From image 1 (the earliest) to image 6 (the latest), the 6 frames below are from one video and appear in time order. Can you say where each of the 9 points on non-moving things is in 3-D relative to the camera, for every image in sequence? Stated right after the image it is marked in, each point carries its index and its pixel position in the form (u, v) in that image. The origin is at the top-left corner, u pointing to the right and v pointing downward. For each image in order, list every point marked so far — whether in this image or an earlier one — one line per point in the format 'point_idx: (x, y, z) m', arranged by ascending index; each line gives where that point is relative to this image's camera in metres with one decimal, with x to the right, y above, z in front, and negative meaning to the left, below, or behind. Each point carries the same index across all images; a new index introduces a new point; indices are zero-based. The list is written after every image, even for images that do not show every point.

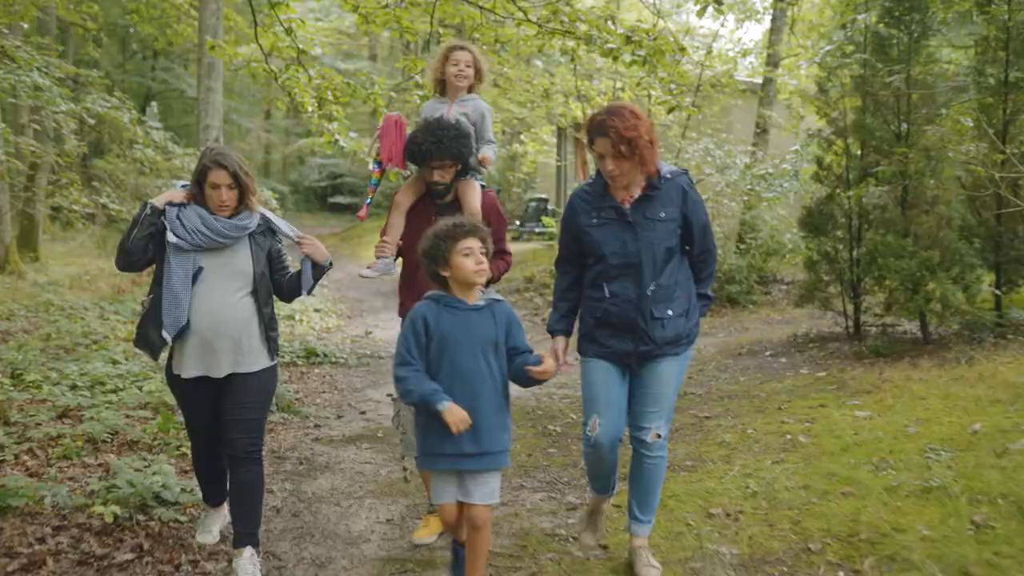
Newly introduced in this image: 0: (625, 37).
0: (+0.8, +1.9, +8.1) m
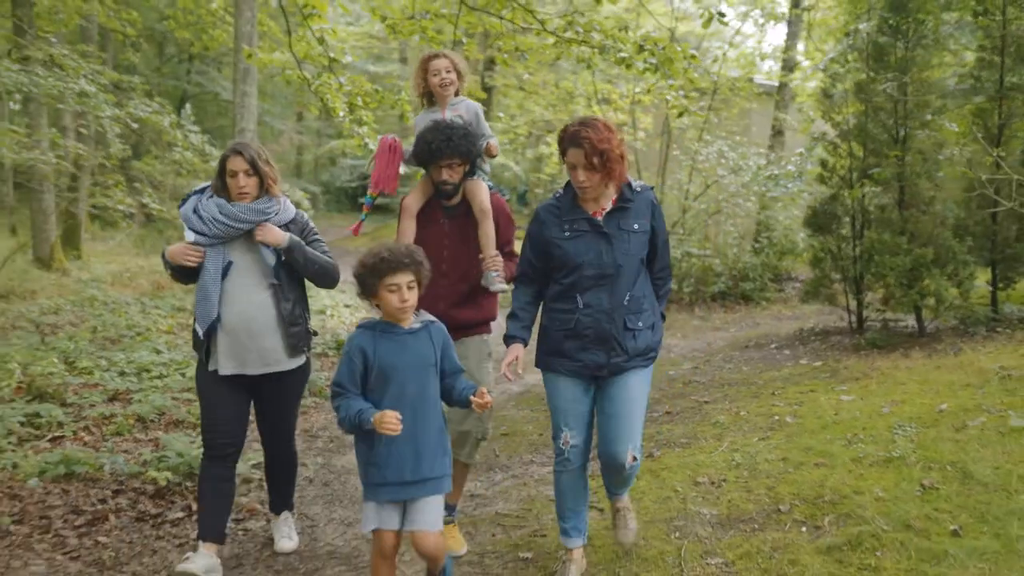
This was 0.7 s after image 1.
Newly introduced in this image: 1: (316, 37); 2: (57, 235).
0: (+1.0, +1.9, +8.6) m
1: (-1.7, +2.1, +9.2) m
2: (-6.1, +0.7, +14.8) m
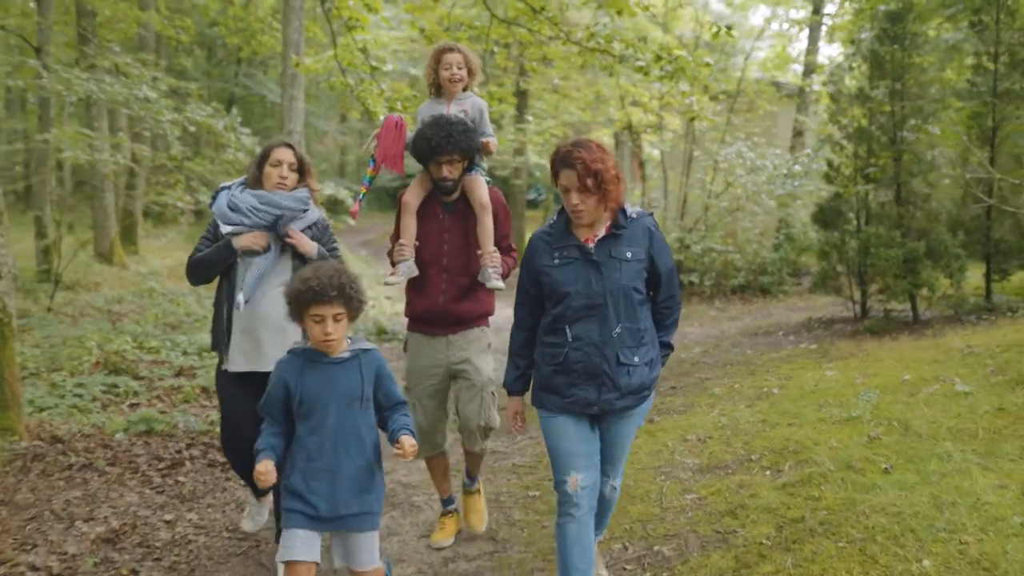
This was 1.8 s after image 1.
0: (+1.2, +2.0, +9.3) m
1: (-1.4, +2.2, +10.0) m
2: (-5.7, +0.8, +15.7) m
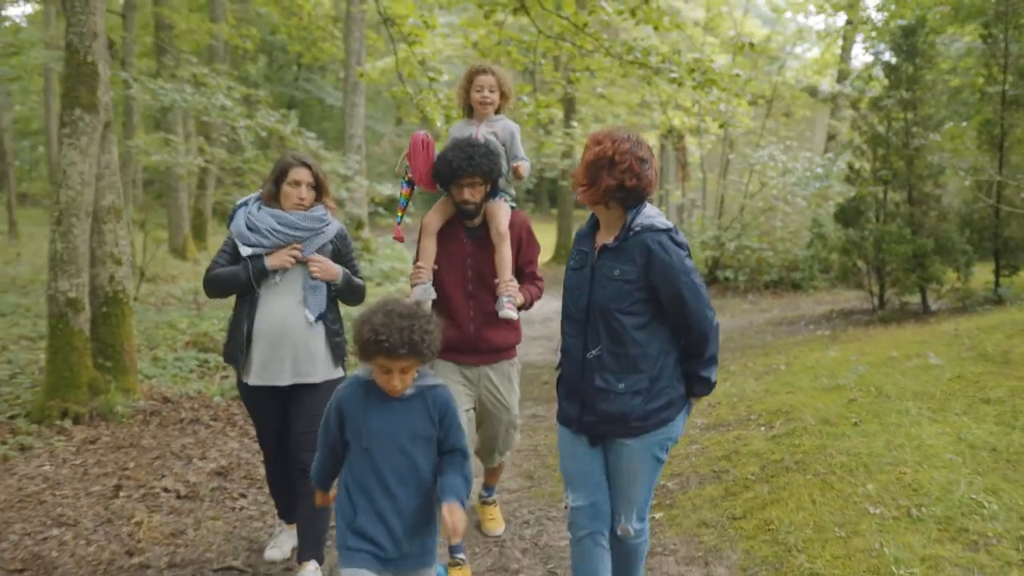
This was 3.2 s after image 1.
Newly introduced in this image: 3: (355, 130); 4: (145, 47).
0: (+1.6, +2.0, +10.1) m
1: (-0.9, +2.3, +11.0) m
2: (-5.0, +0.9, +16.9) m
3: (-2.0, +2.0, +13.8) m
4: (-5.5, +3.6, +16.3) m
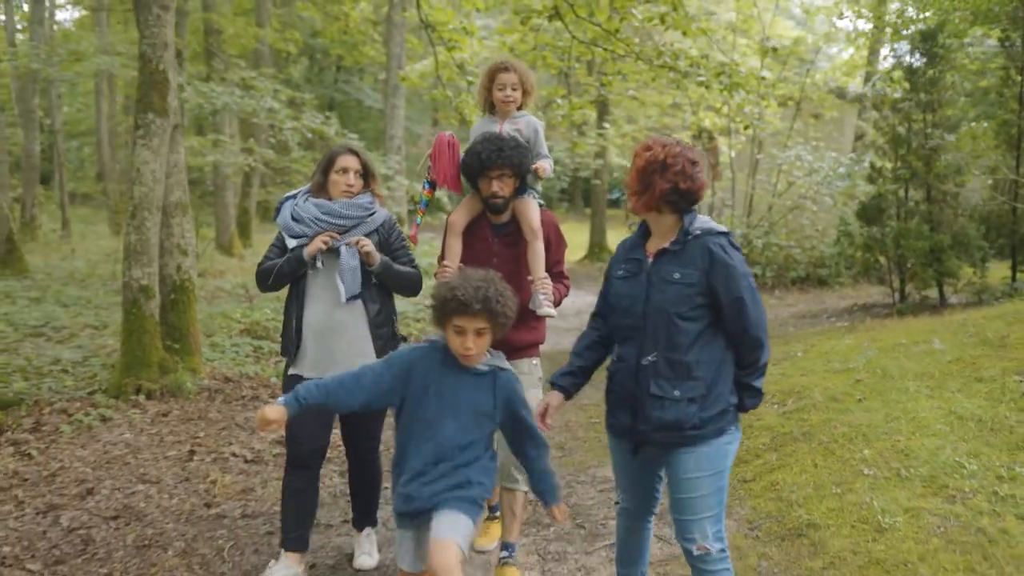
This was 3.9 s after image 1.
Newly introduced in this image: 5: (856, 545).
0: (+2.0, +2.1, +10.6) m
1: (-0.6, +2.4, +11.5) m
2: (-4.4, +1.0, +17.5) m
3: (-1.5, +2.1, +14.3) m
4: (-4.9, +3.7, +17.0) m
5: (+1.2, -0.9, +3.7) m
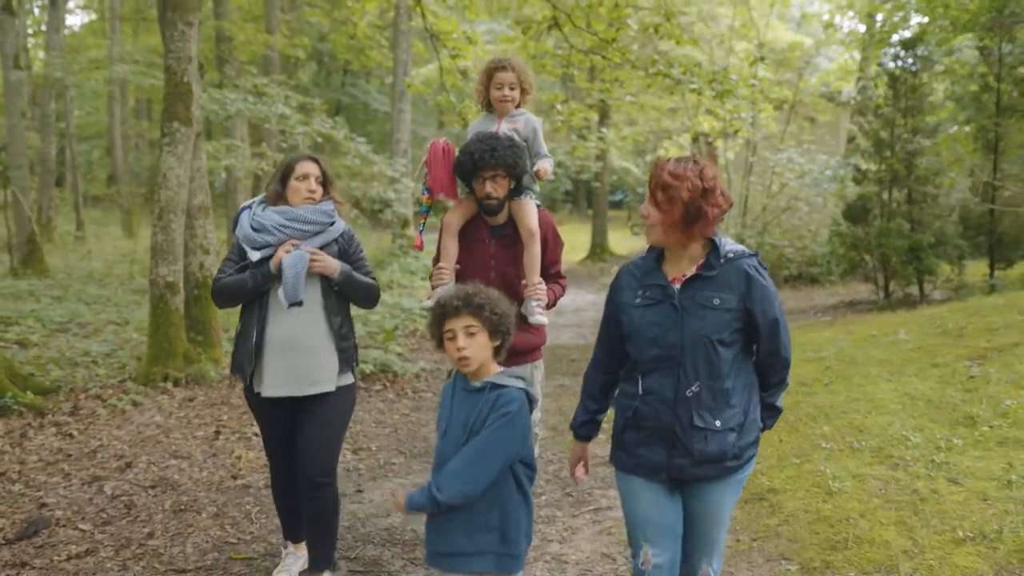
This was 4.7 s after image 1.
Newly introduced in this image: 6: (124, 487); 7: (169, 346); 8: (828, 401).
0: (+2.0, +2.1, +11.1) m
1: (-0.6, +2.4, +12.1) m
2: (-4.4, +1.0, +18.1) m
3: (-1.5, +2.1, +14.9) m
4: (-4.9, +3.7, +17.5) m
5: (+1.1, -0.8, +4.2) m
6: (-1.7, -0.9, +4.9) m
7: (-2.2, -0.4, +6.9) m
8: (+1.6, -0.6, +5.5) m
